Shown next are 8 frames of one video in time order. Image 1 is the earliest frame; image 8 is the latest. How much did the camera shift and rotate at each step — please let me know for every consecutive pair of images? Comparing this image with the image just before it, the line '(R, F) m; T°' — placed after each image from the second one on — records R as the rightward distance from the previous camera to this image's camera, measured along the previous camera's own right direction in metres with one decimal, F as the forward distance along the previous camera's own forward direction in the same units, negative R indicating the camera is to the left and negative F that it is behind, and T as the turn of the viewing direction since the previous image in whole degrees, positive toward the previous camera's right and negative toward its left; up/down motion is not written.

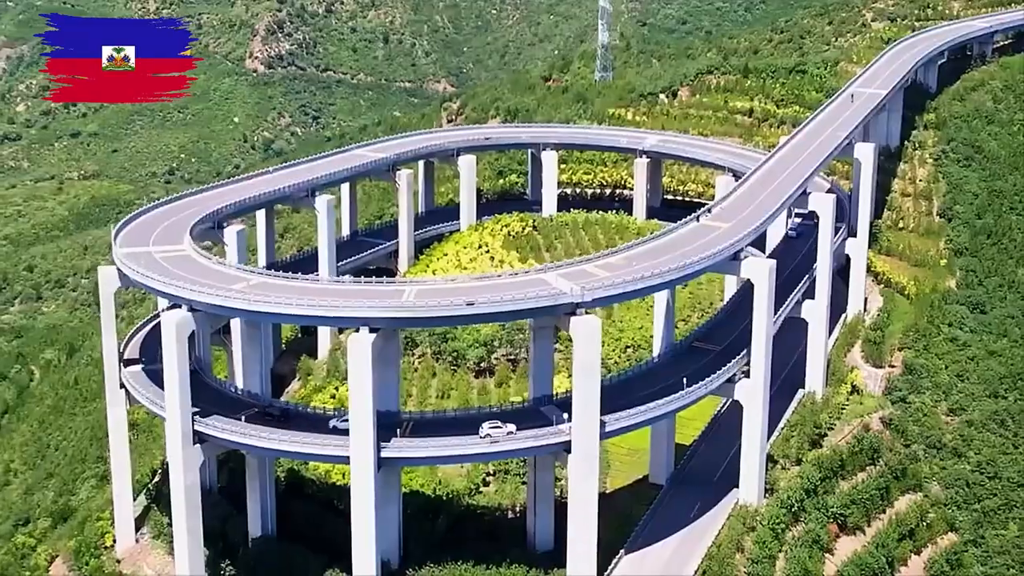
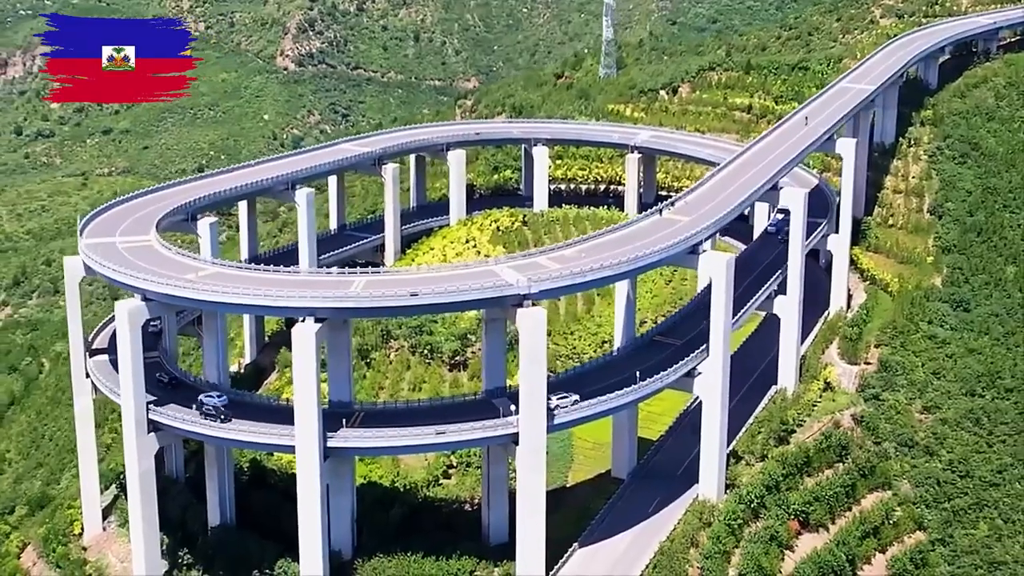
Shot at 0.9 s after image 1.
(+2.9, +0.1) m; -2°
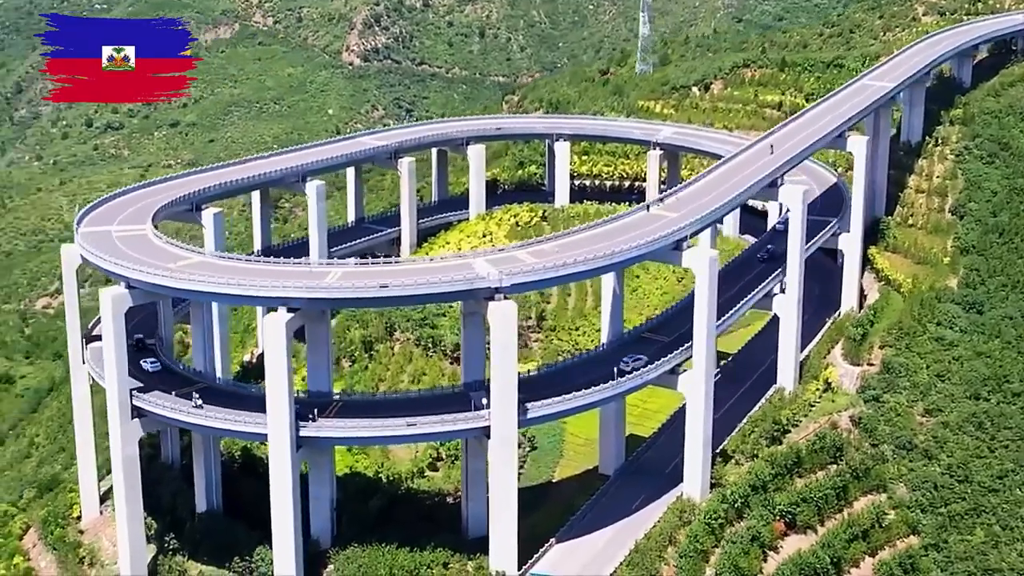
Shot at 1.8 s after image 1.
(+3.1, +0.1) m; -3°
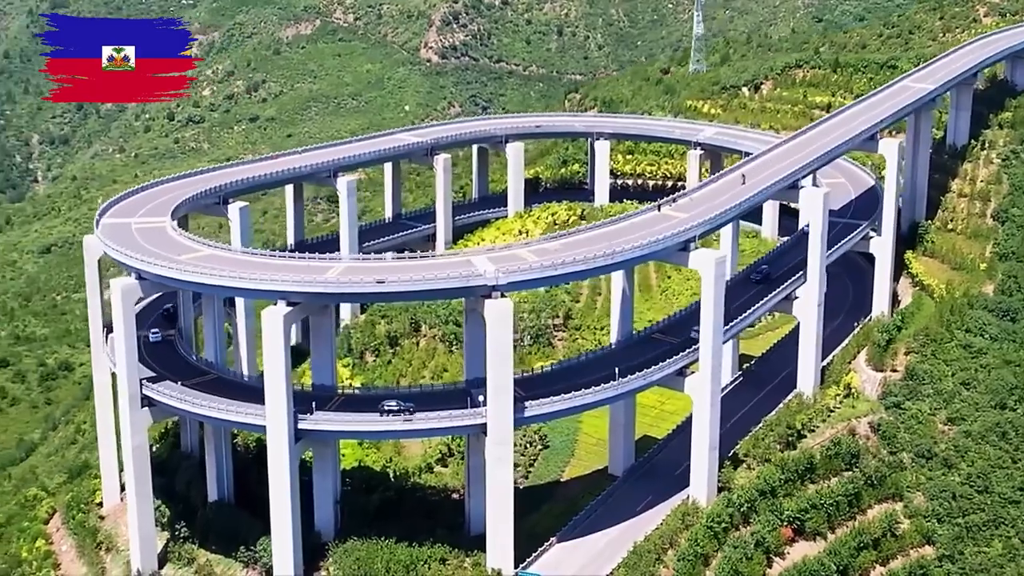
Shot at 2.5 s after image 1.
(+2.7, +0.1) m; -4°
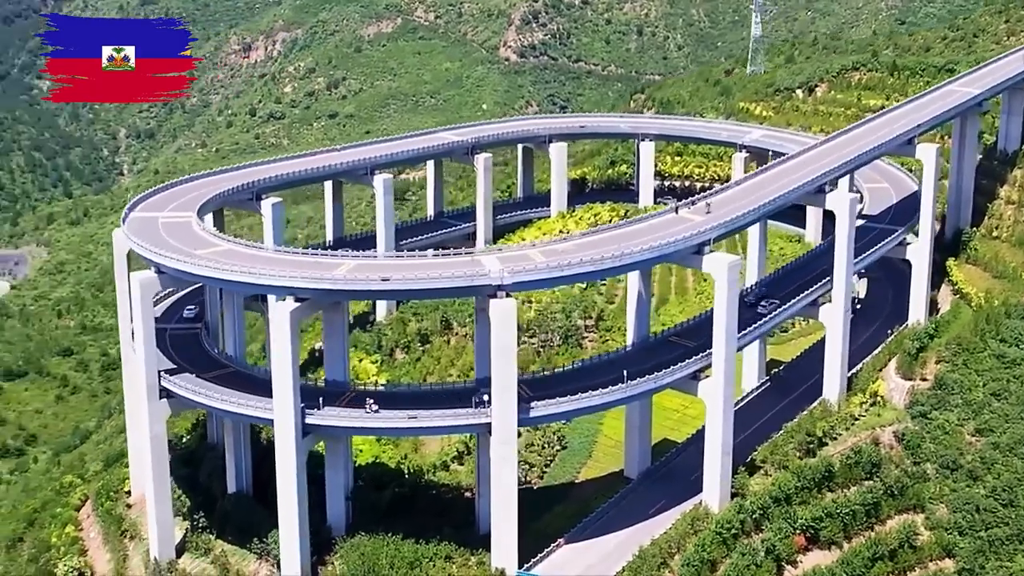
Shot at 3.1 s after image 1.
(+2.4, +0.1) m; -4°
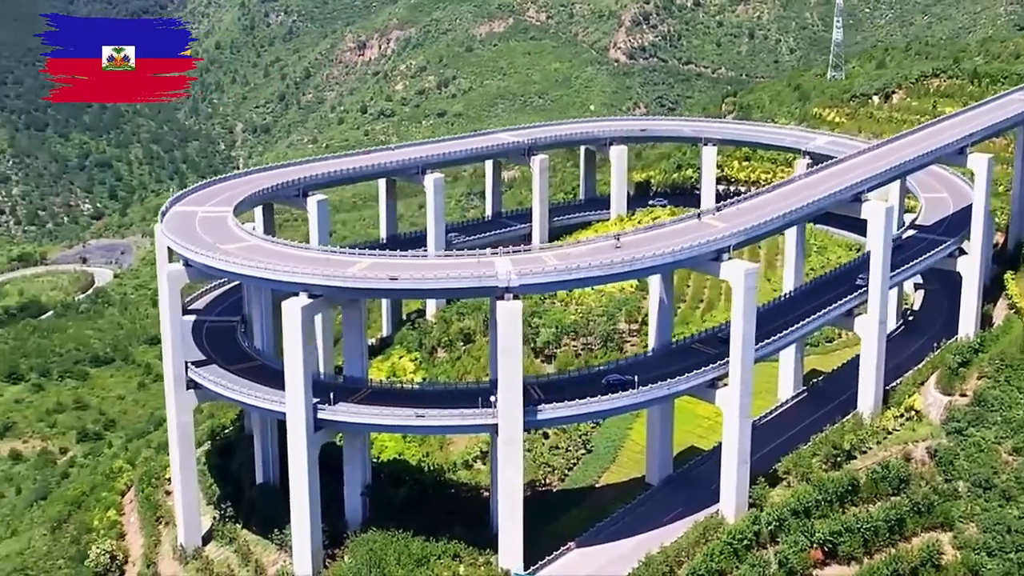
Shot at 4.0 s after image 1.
(+3.4, +0.1) m; -5°
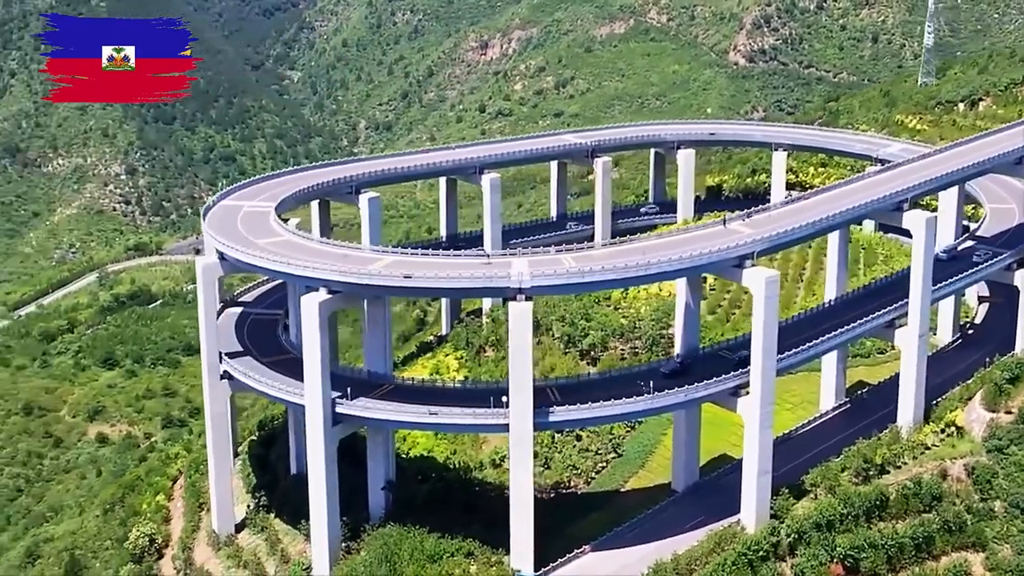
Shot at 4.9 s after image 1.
(+3.5, +0.1) m; -5°
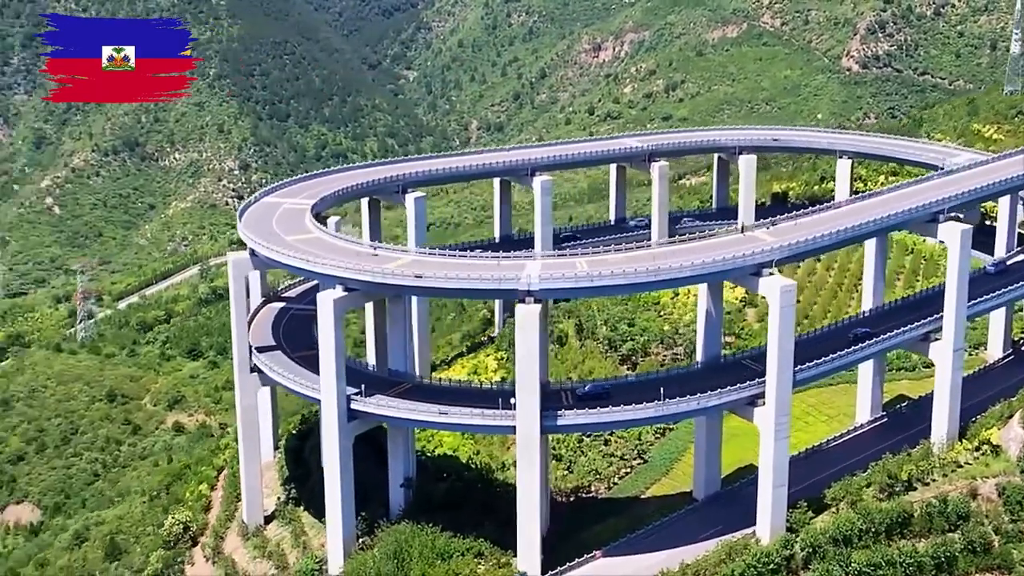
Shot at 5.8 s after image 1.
(+3.3, +0.1) m; -5°
